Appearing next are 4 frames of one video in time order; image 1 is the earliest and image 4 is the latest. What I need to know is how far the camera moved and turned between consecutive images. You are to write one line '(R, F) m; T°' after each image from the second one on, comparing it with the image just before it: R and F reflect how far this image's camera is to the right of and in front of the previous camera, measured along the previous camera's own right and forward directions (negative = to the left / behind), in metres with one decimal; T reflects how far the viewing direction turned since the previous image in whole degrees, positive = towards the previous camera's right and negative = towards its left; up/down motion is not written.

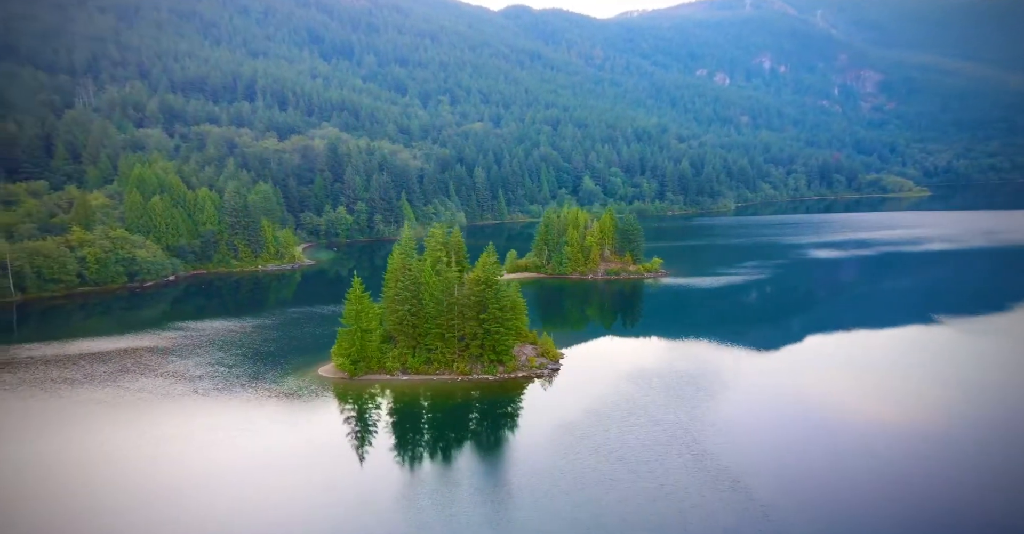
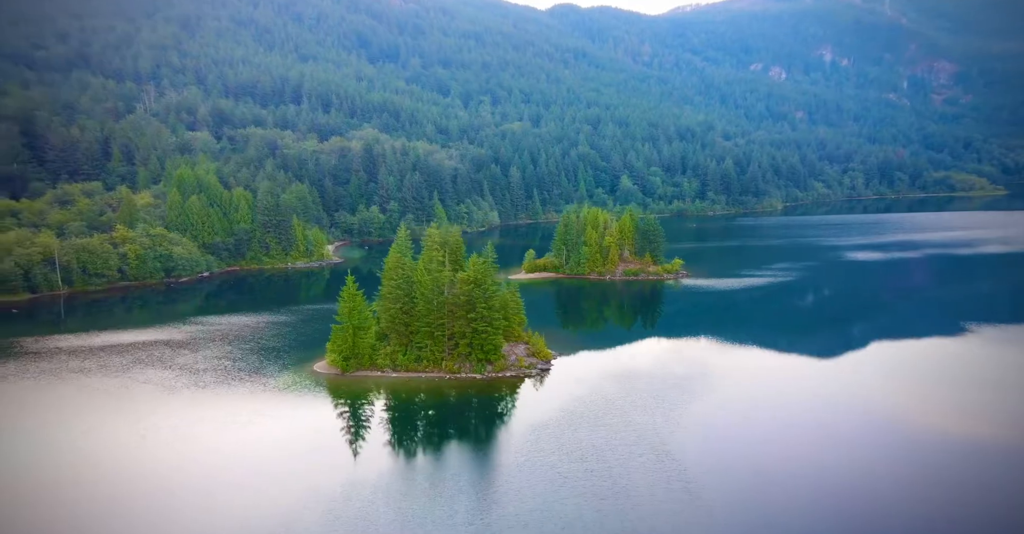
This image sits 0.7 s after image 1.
(+4.0, -0.3) m; -7°
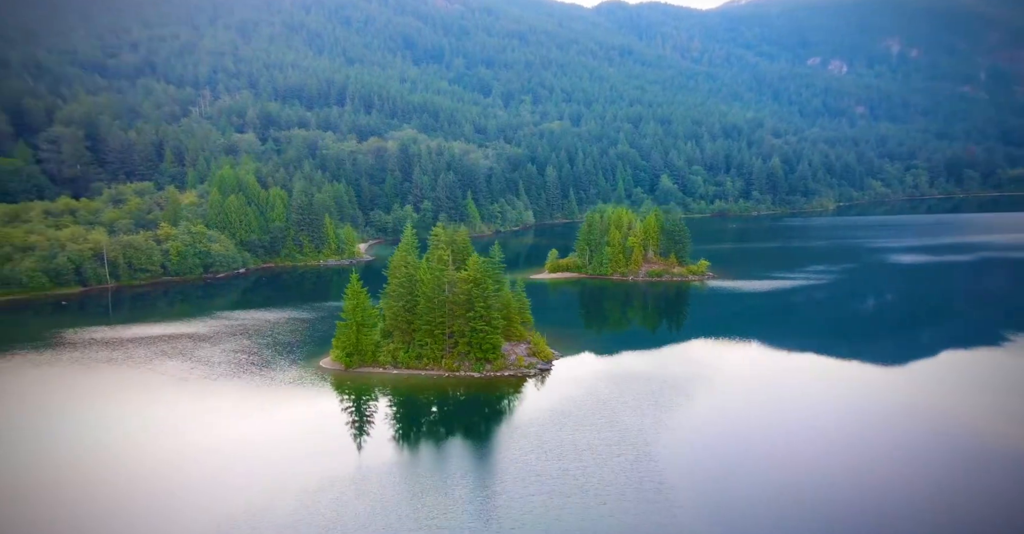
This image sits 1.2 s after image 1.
(+3.4, 0.0) m; -6°
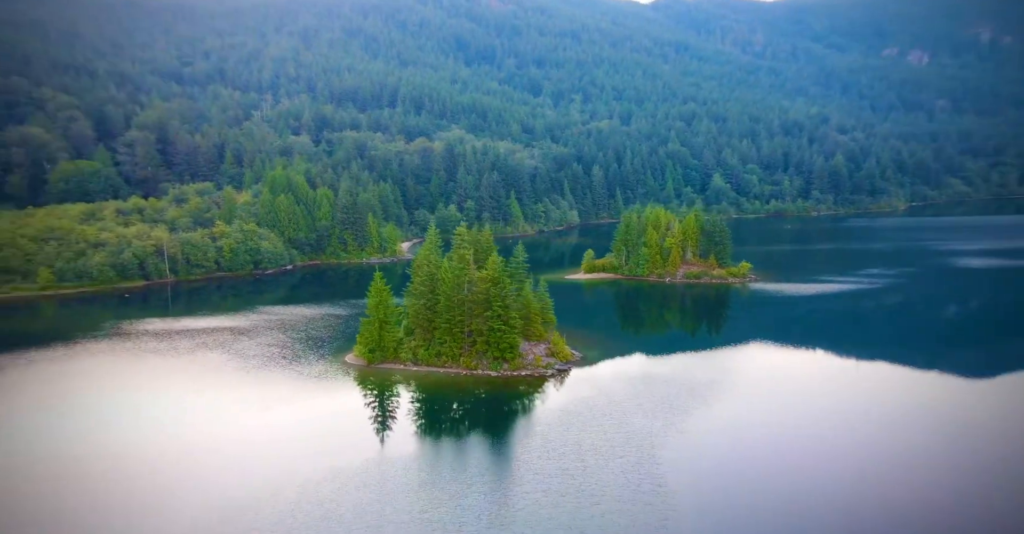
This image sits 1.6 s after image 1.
(+2.9, +0.1) m; -7°
